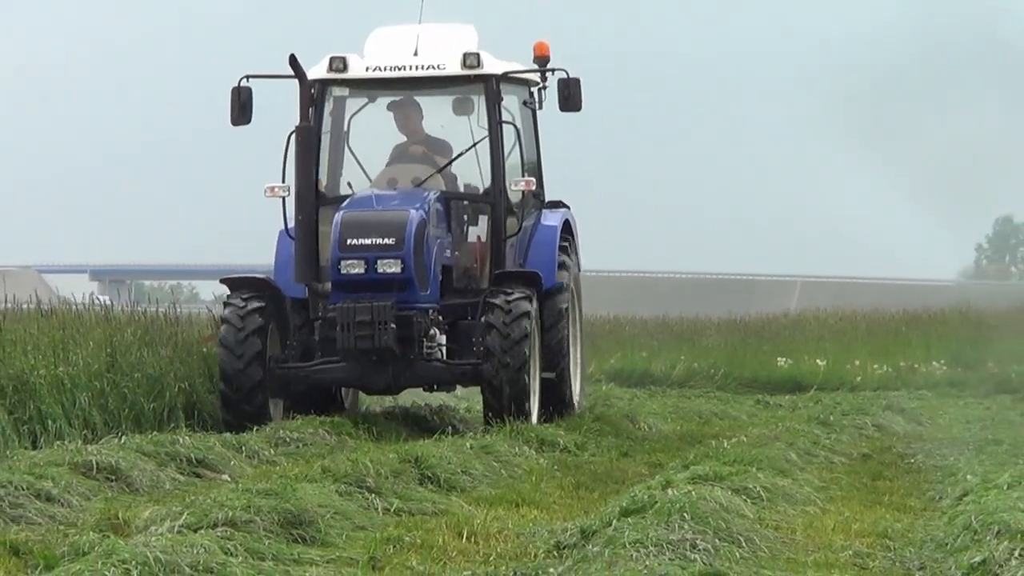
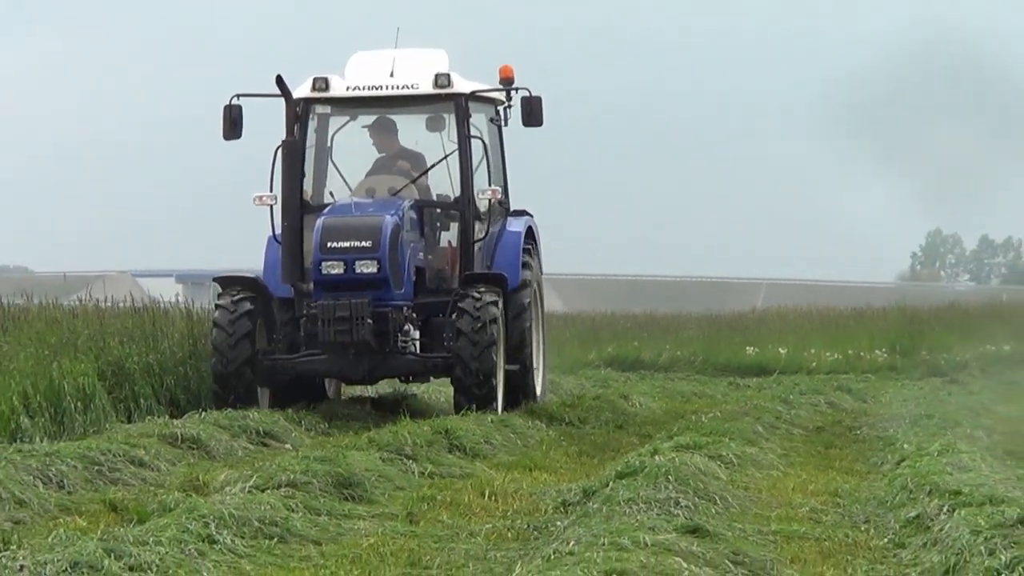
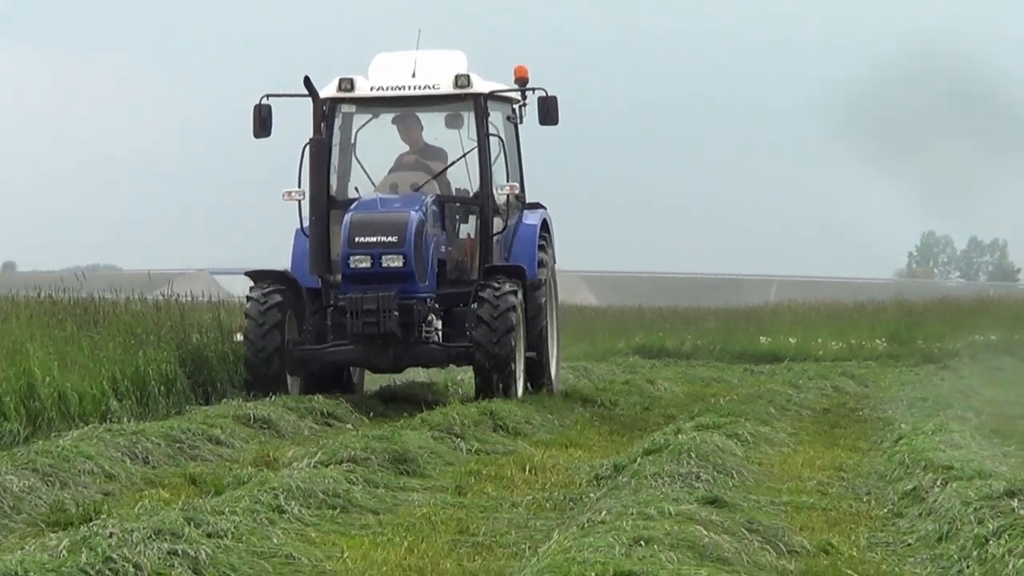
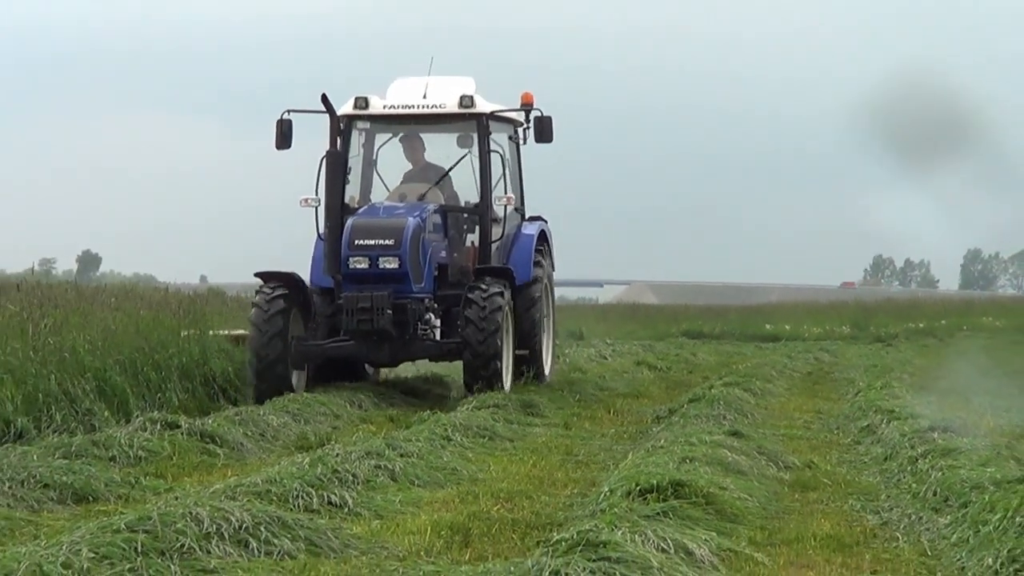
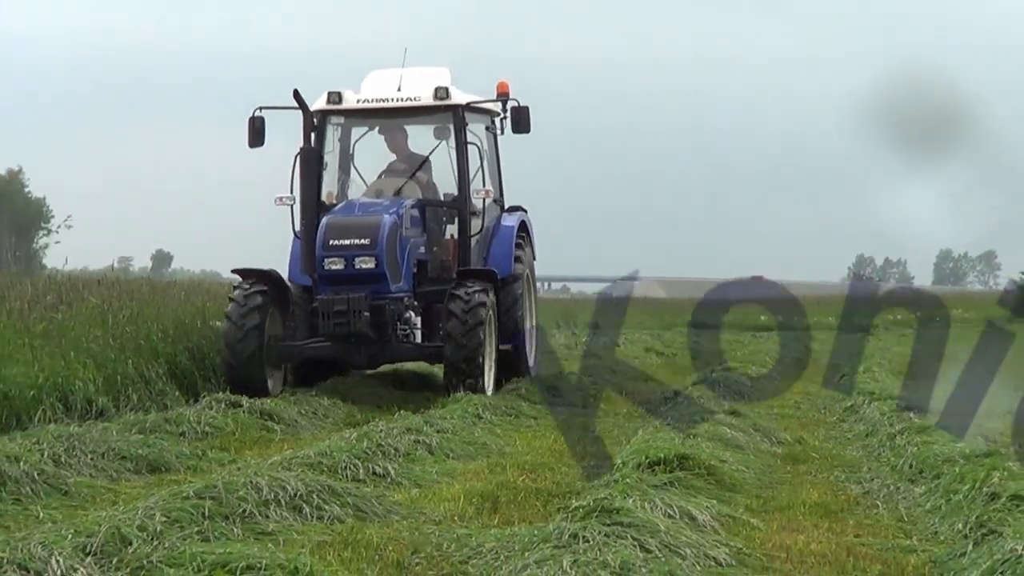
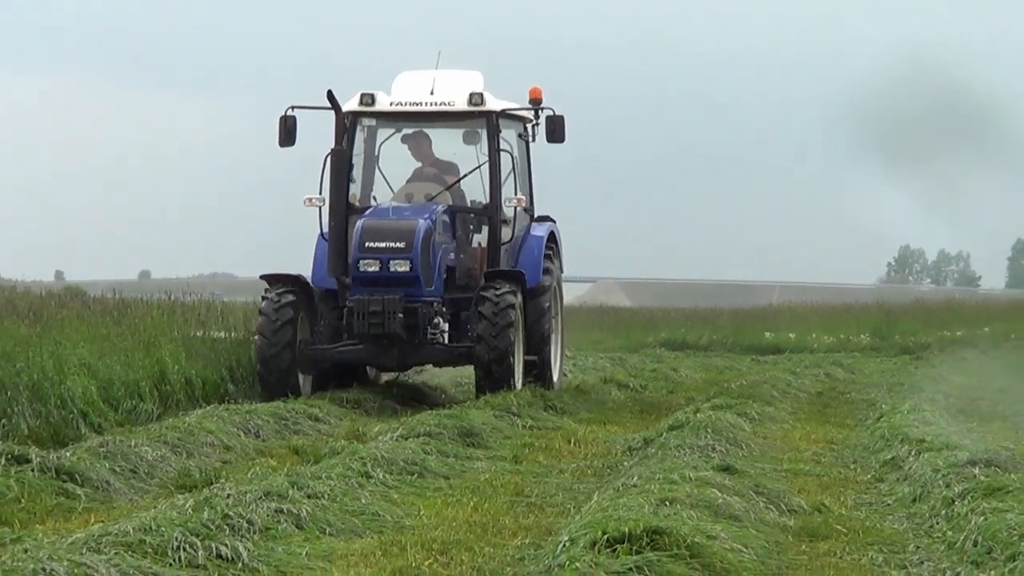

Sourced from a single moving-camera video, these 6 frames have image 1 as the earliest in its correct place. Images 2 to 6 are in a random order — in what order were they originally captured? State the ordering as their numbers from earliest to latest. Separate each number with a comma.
2, 3, 6, 4, 5
